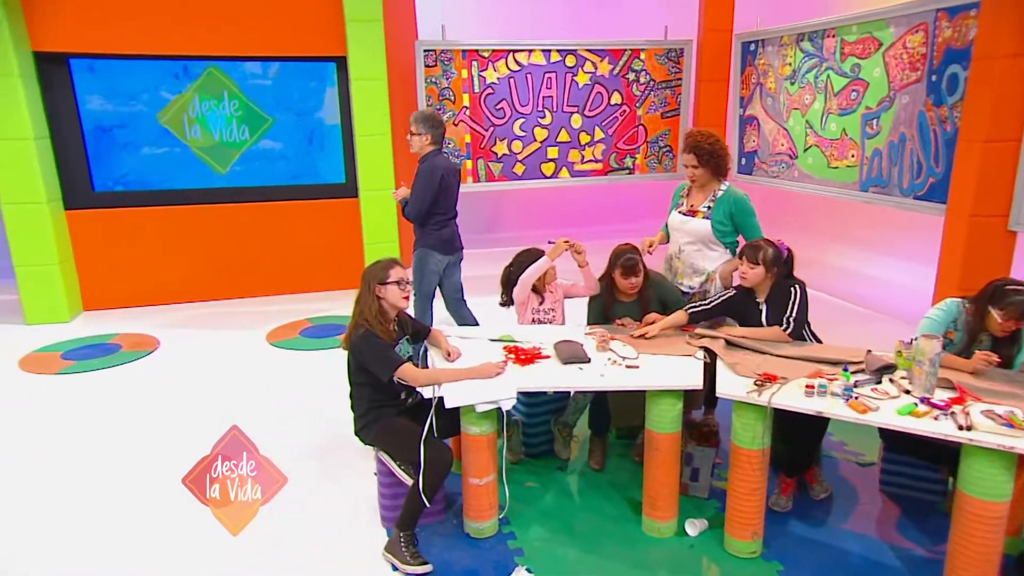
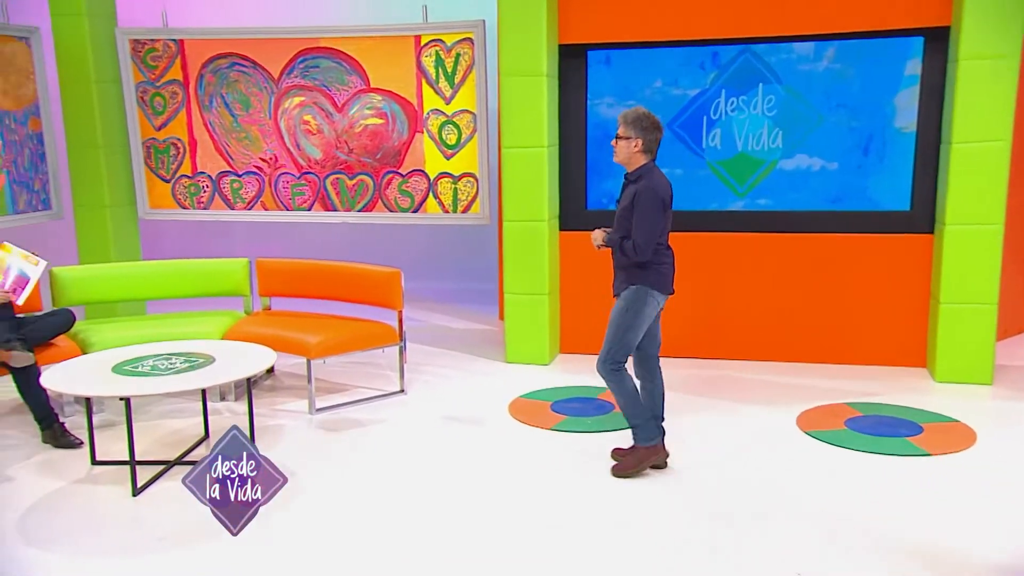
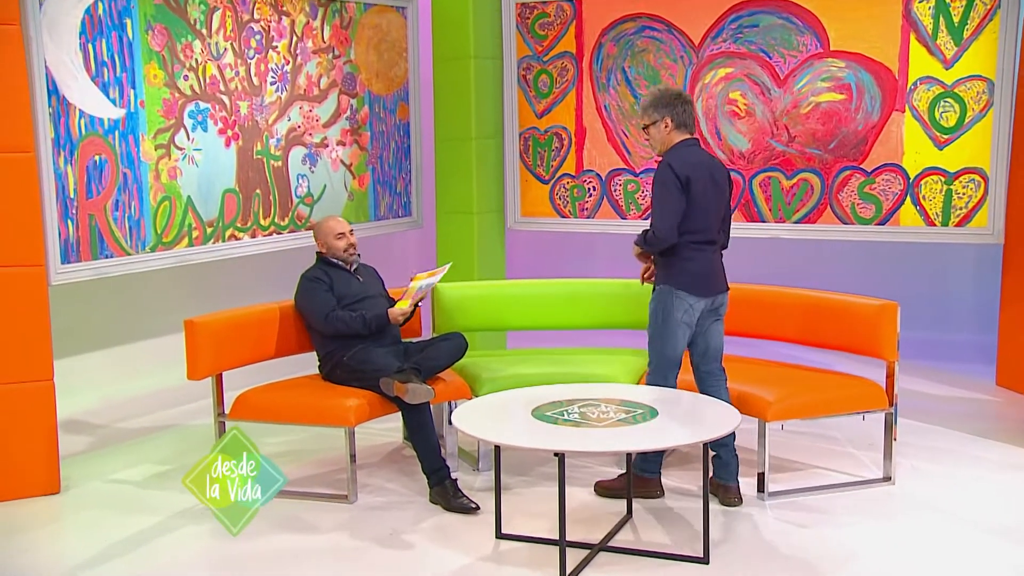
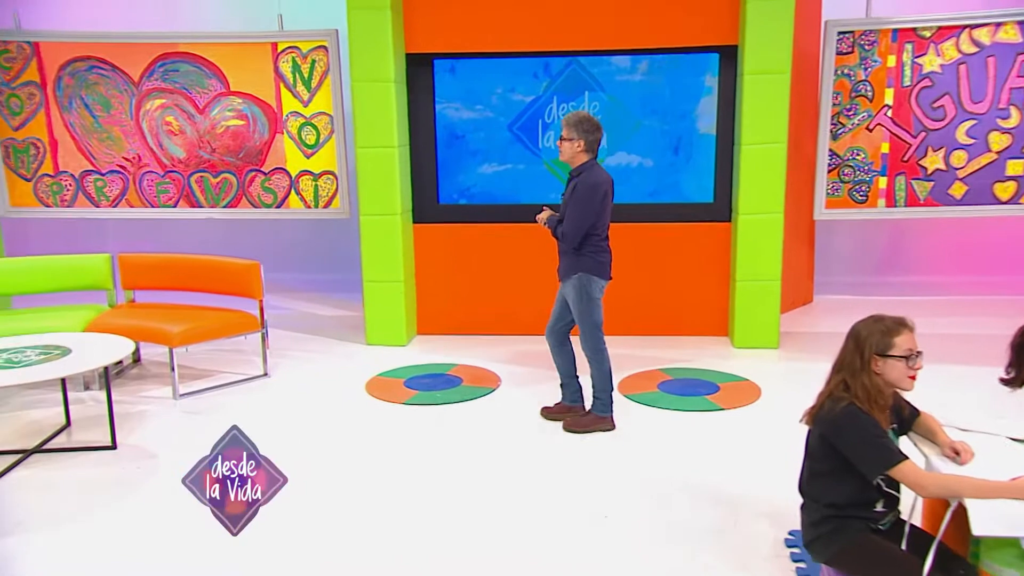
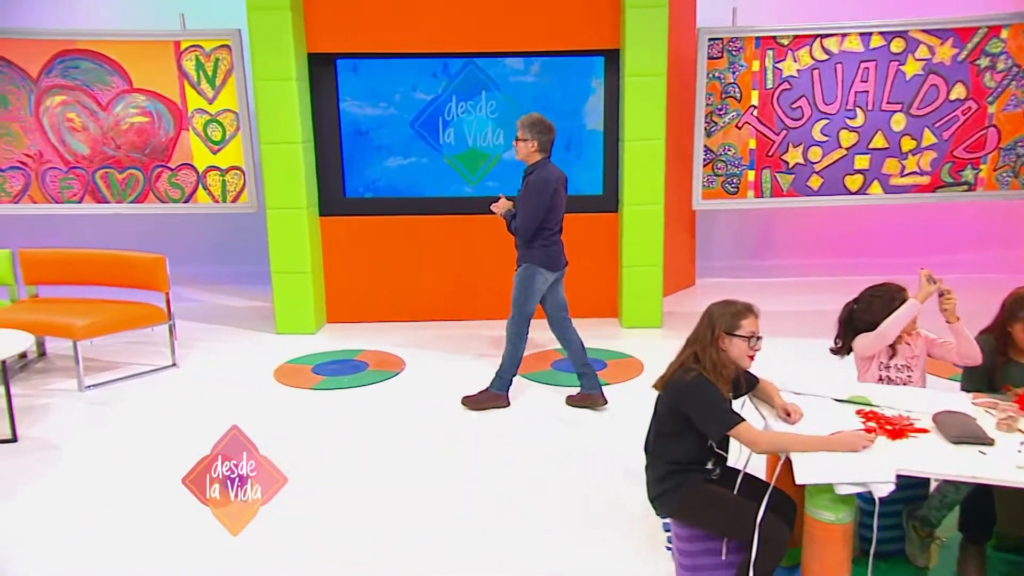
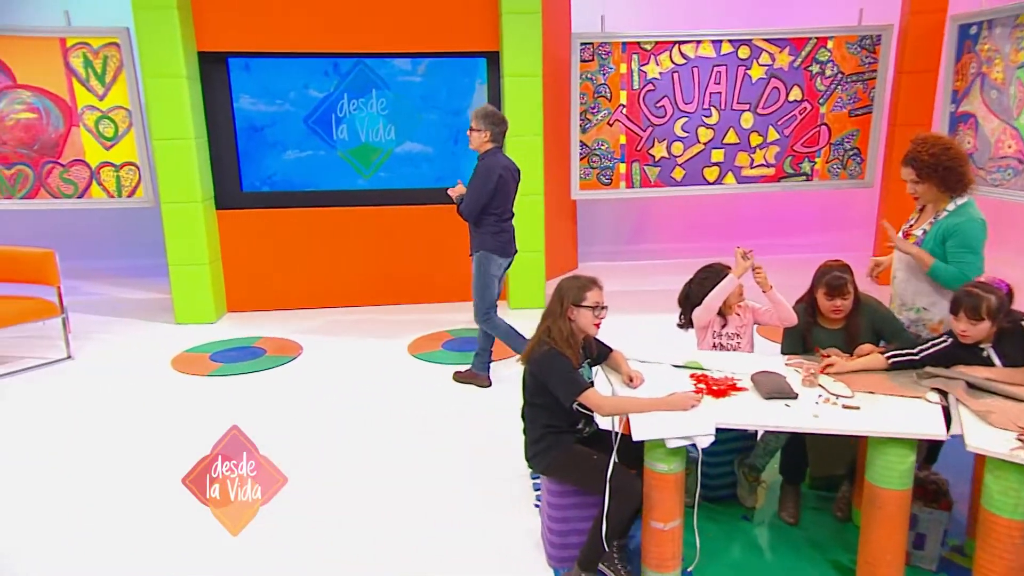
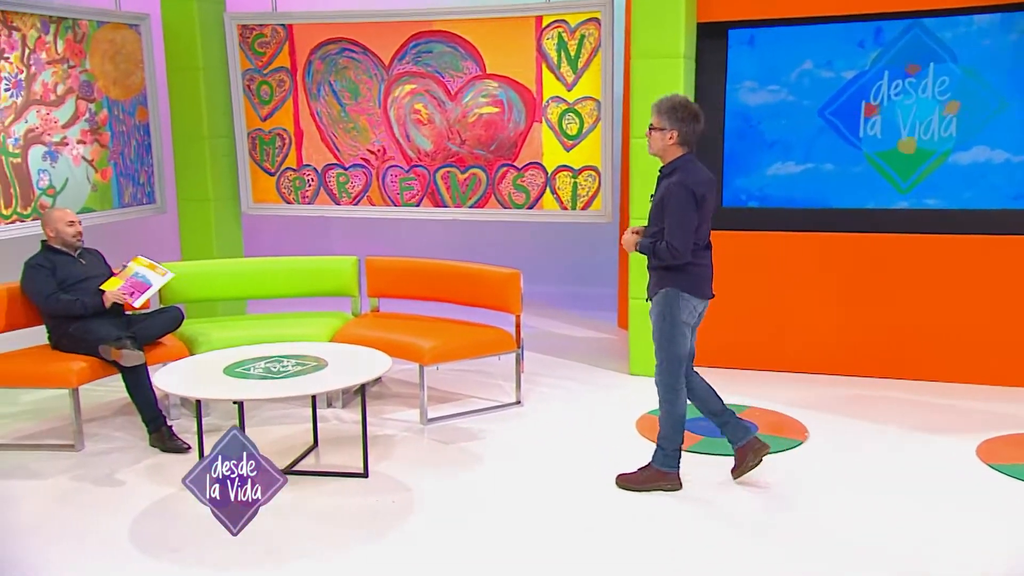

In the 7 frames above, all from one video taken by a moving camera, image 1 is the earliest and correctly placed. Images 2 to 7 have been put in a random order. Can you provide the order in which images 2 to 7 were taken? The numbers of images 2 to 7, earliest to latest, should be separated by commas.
6, 5, 4, 2, 7, 3
